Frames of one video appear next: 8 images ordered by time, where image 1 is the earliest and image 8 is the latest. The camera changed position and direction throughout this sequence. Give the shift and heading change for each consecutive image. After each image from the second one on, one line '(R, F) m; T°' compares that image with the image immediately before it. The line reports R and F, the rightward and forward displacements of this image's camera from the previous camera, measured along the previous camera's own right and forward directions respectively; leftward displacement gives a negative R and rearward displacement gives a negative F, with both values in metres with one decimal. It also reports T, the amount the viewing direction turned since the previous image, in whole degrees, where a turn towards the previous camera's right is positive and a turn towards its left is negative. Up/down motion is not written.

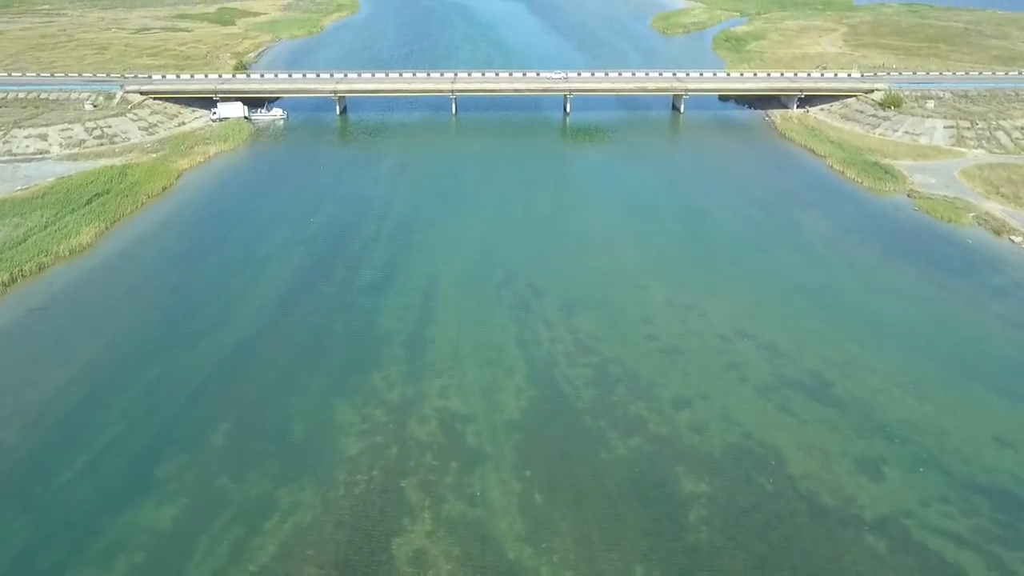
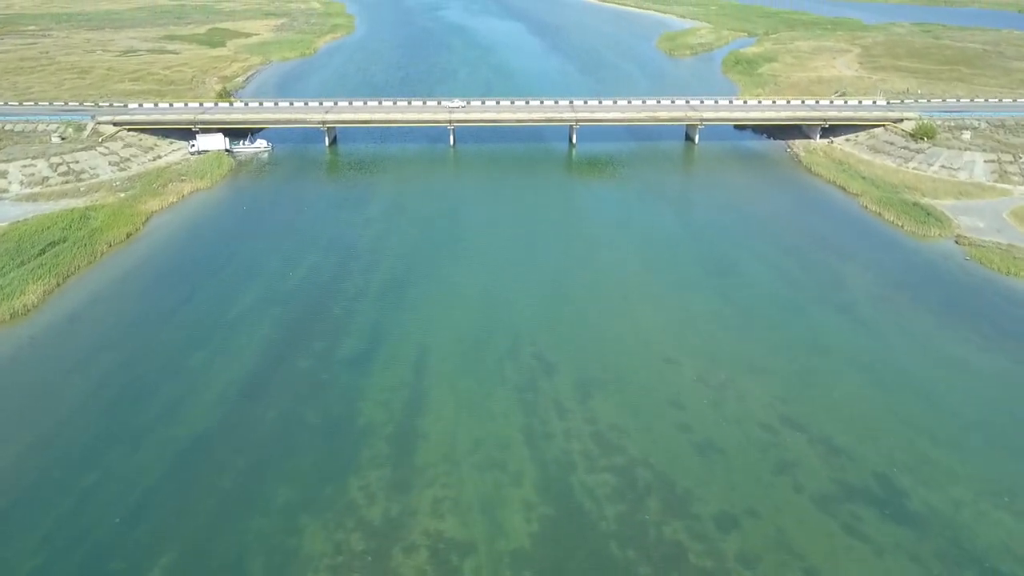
(-0.2, +3.6) m; 0°
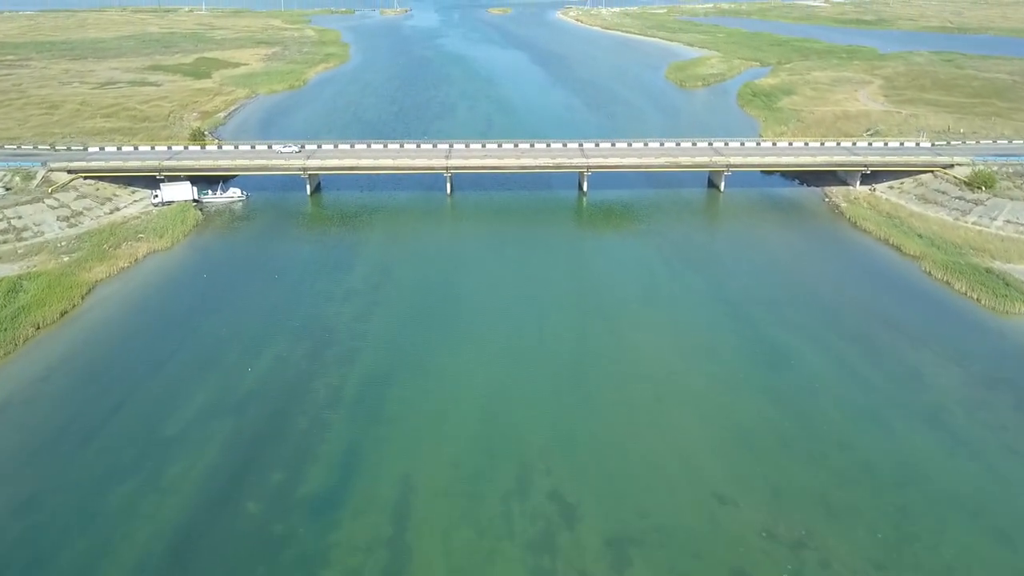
(-0.2, +5.0) m; 0°
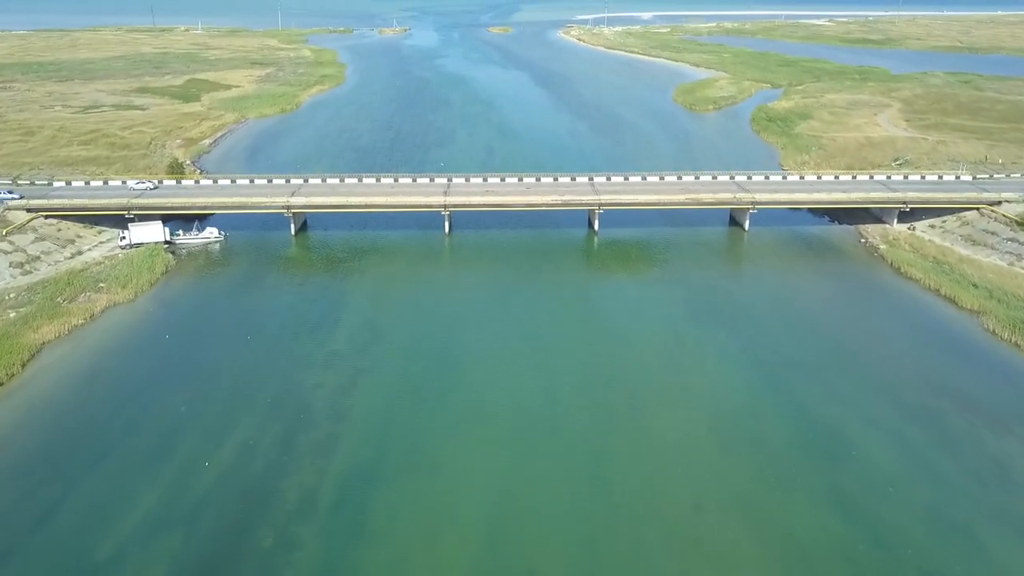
(-0.2, +3.7) m; 0°
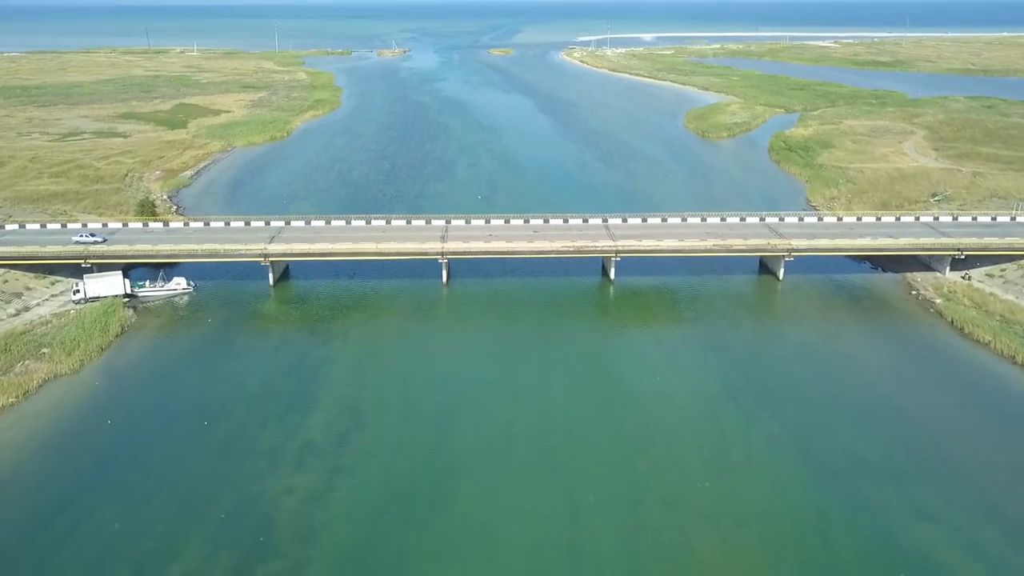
(-0.2, +4.1) m; 0°
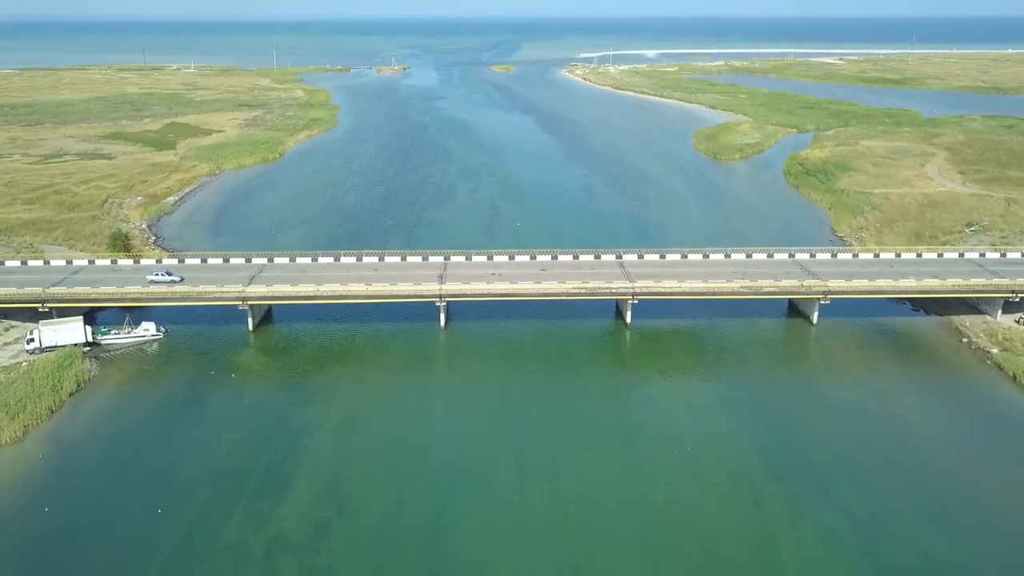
(-0.2, +3.2) m; 0°
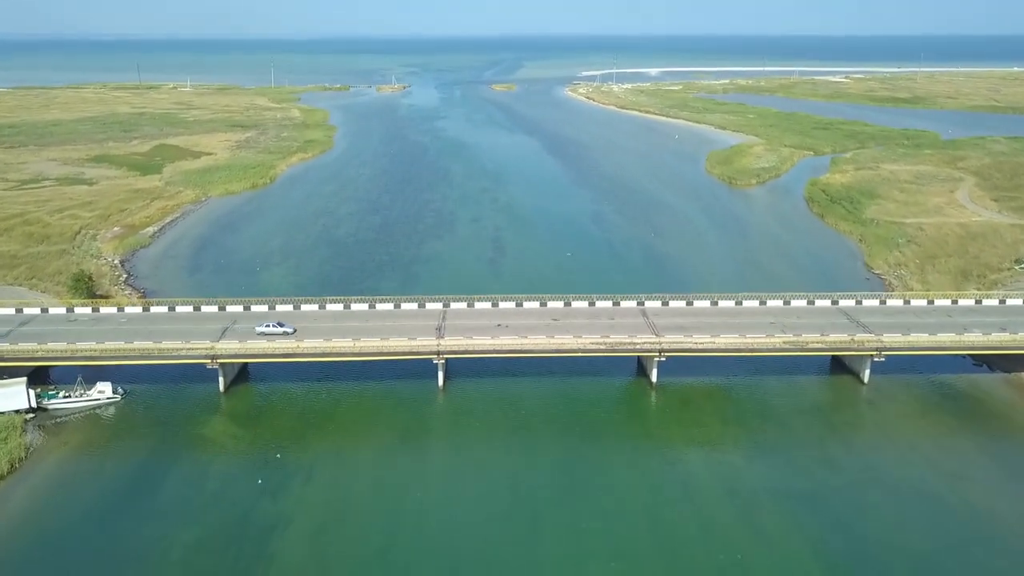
(-0.3, +3.7) m; 0°
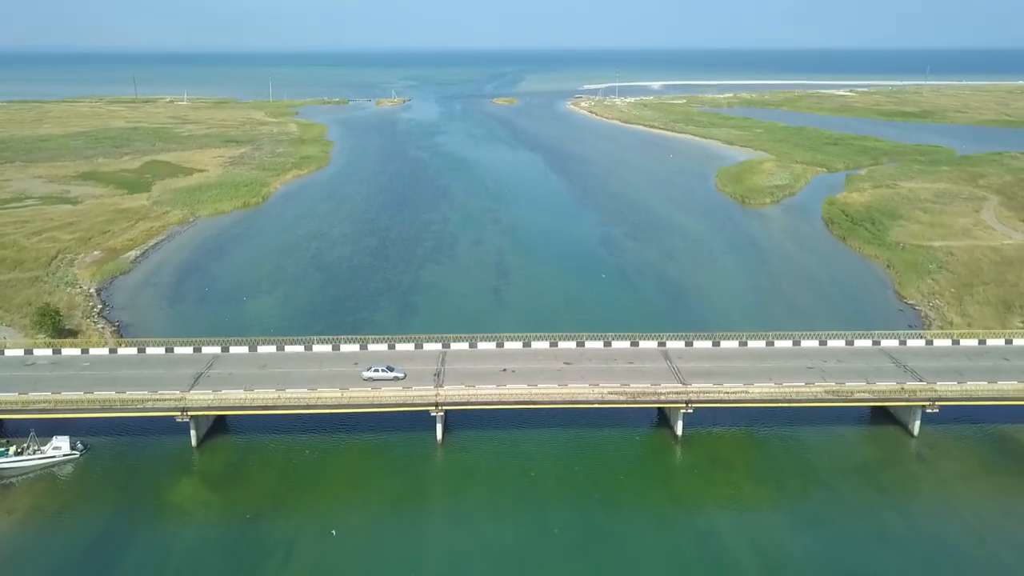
(-0.2, +2.8) m; 0°
